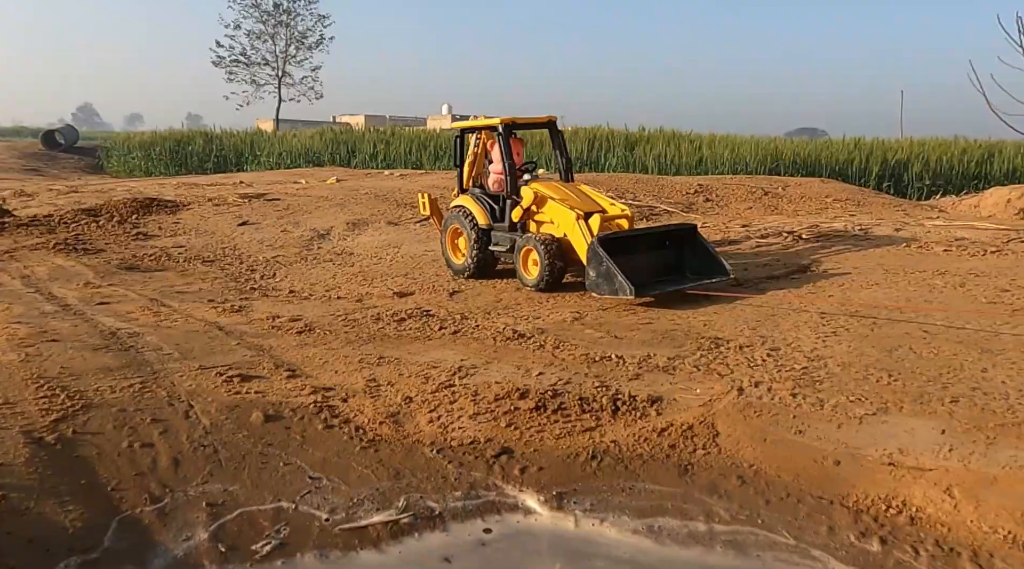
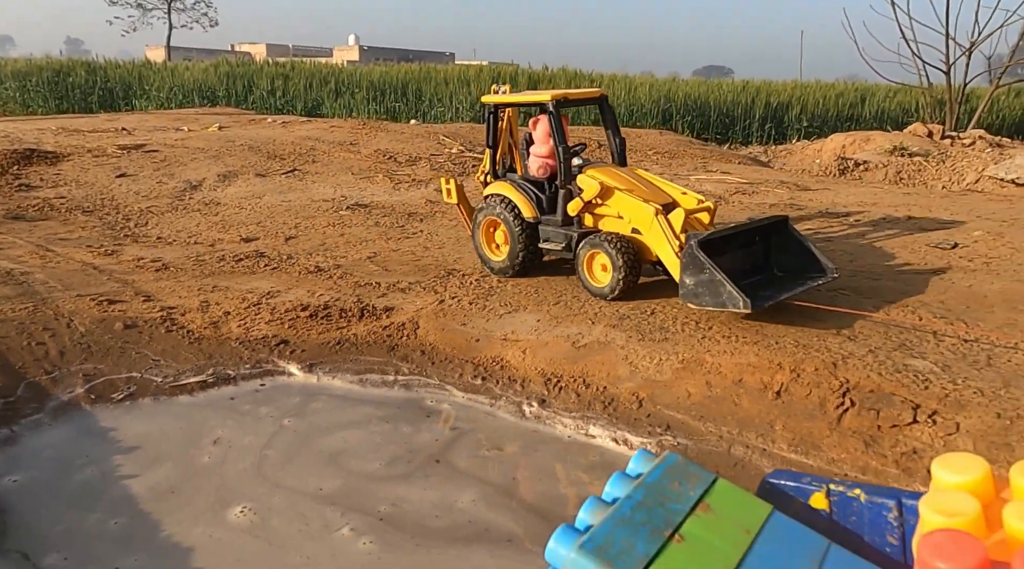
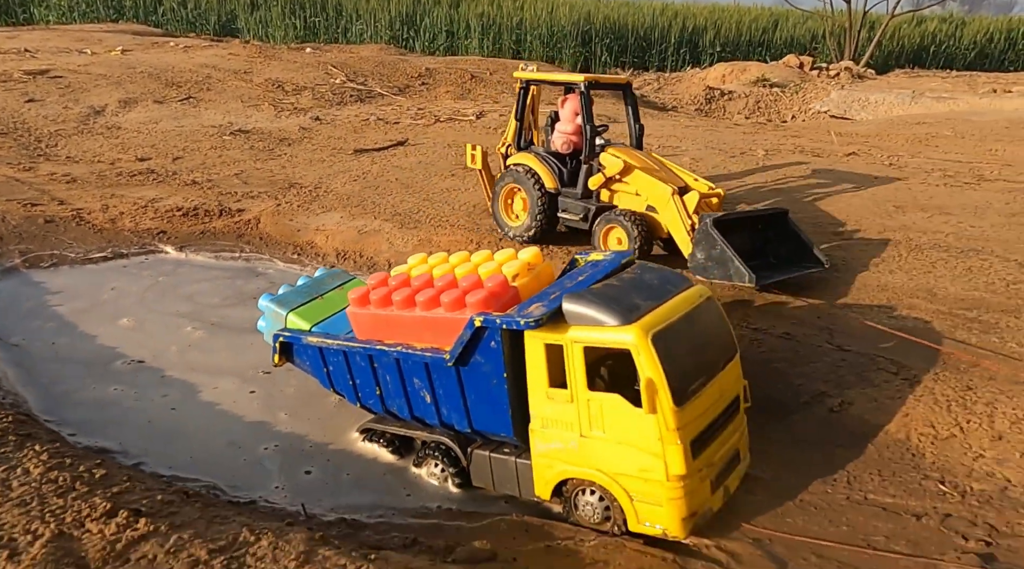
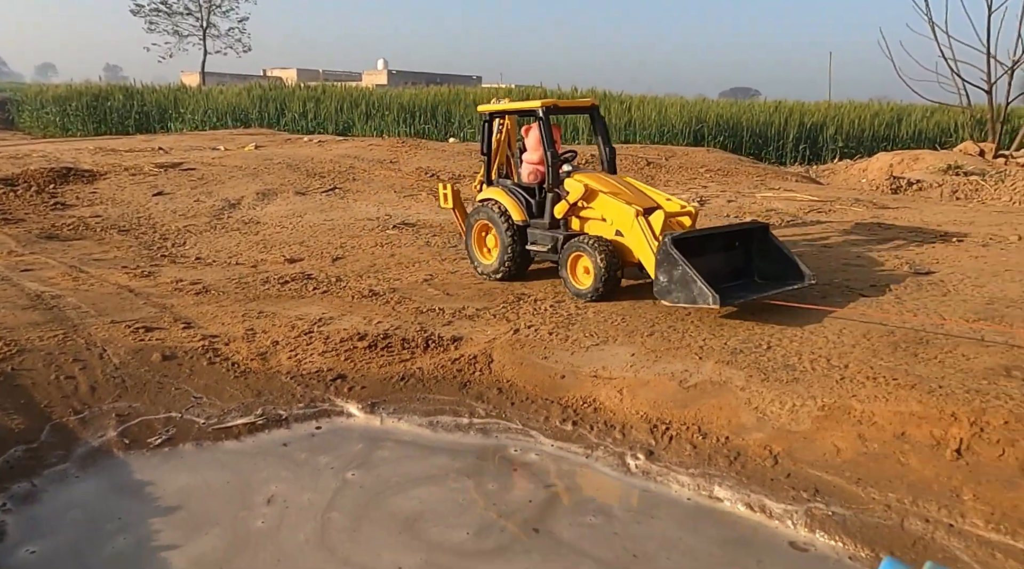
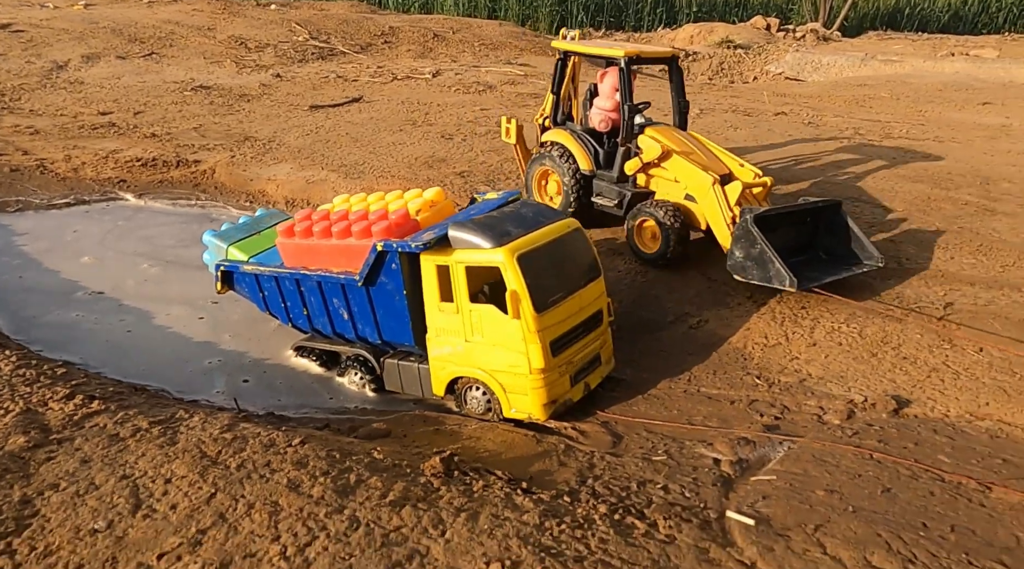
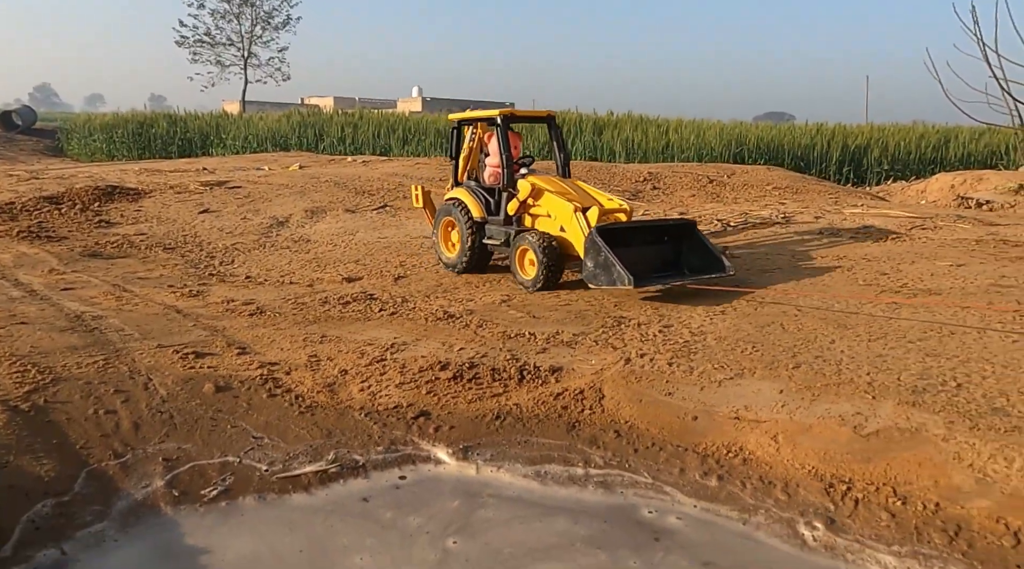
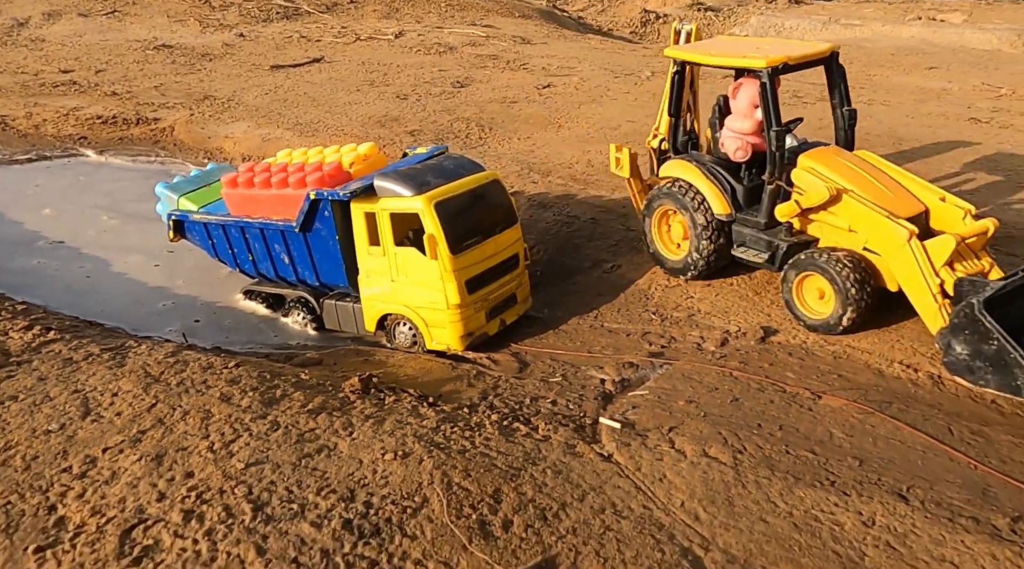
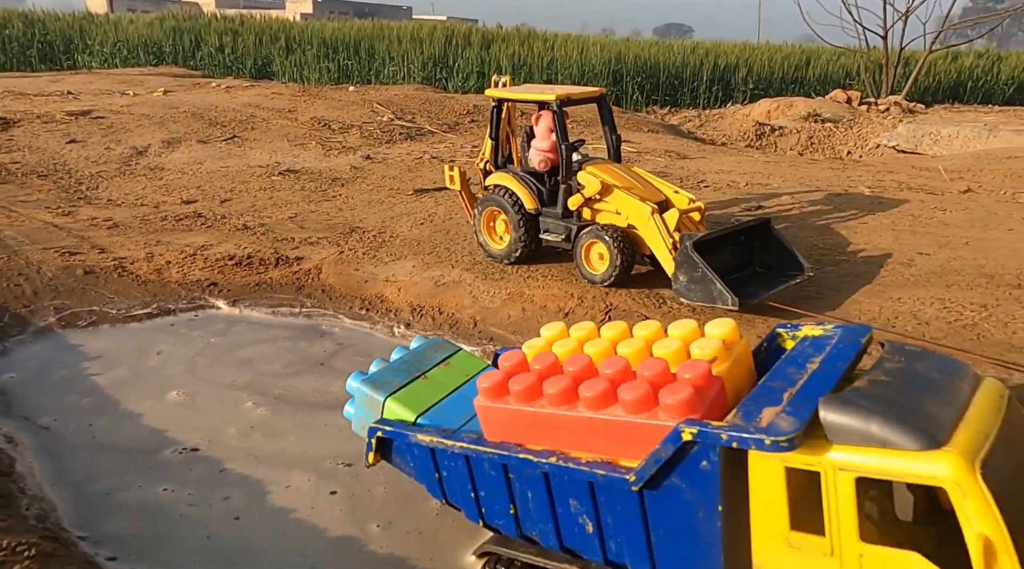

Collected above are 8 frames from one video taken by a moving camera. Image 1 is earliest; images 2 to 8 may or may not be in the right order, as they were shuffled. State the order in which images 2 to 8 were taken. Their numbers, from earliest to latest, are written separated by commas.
6, 4, 2, 8, 3, 5, 7
